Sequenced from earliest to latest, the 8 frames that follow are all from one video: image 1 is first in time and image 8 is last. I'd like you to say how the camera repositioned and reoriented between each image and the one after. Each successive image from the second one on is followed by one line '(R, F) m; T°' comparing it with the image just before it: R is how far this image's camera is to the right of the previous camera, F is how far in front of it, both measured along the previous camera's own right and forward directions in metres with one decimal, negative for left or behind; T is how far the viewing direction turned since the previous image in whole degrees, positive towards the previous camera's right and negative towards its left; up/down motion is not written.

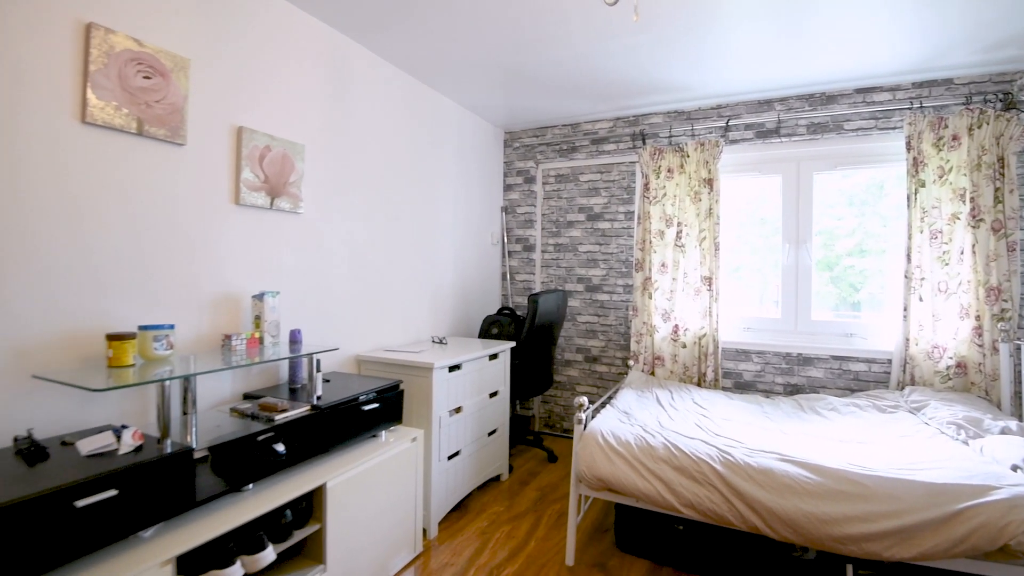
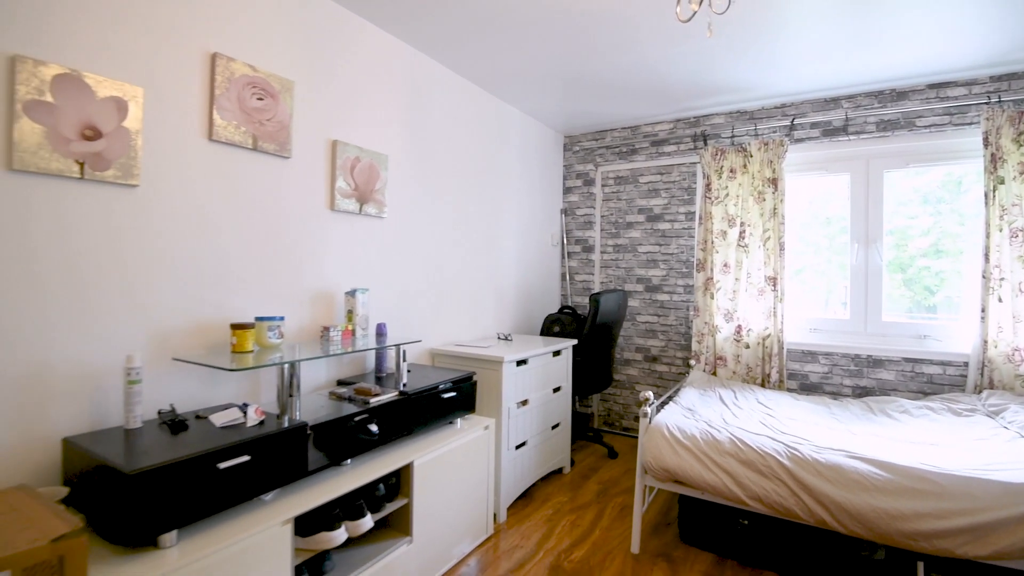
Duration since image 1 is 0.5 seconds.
(-0.1, -0.1) m; -6°
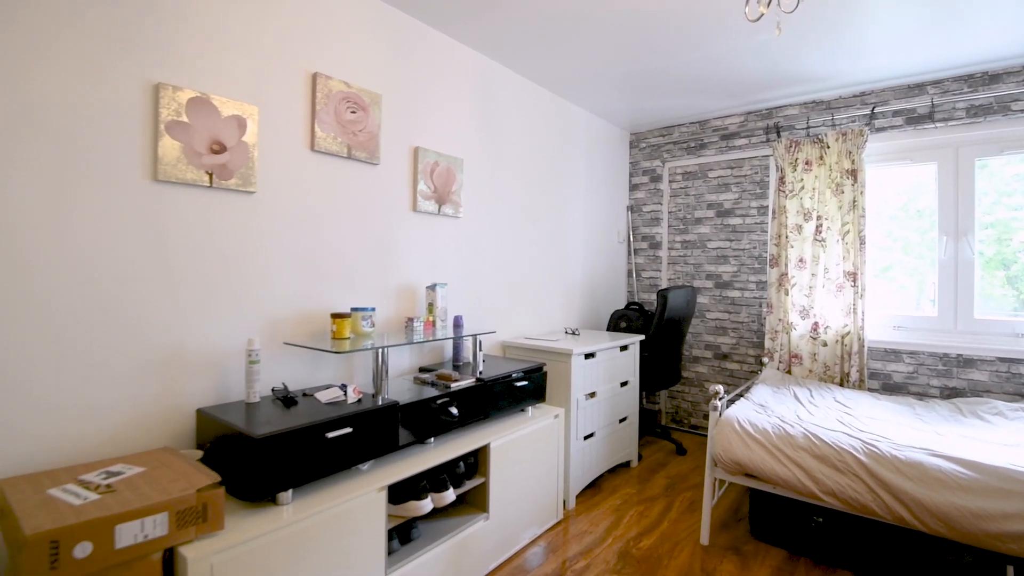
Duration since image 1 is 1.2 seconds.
(0.0, -0.1) m; -7°
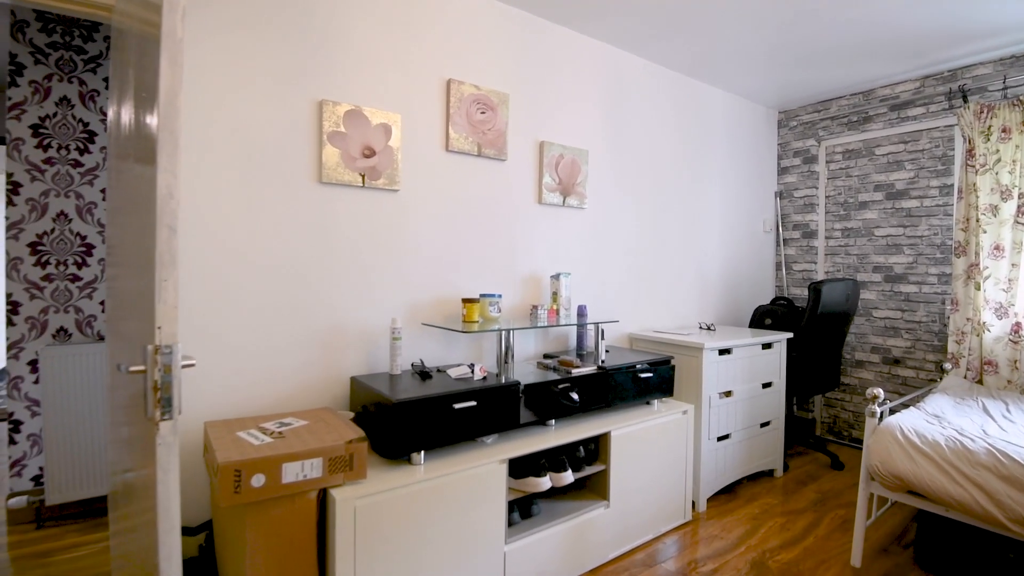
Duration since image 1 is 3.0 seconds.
(+0.1, 0.0) m; -16°
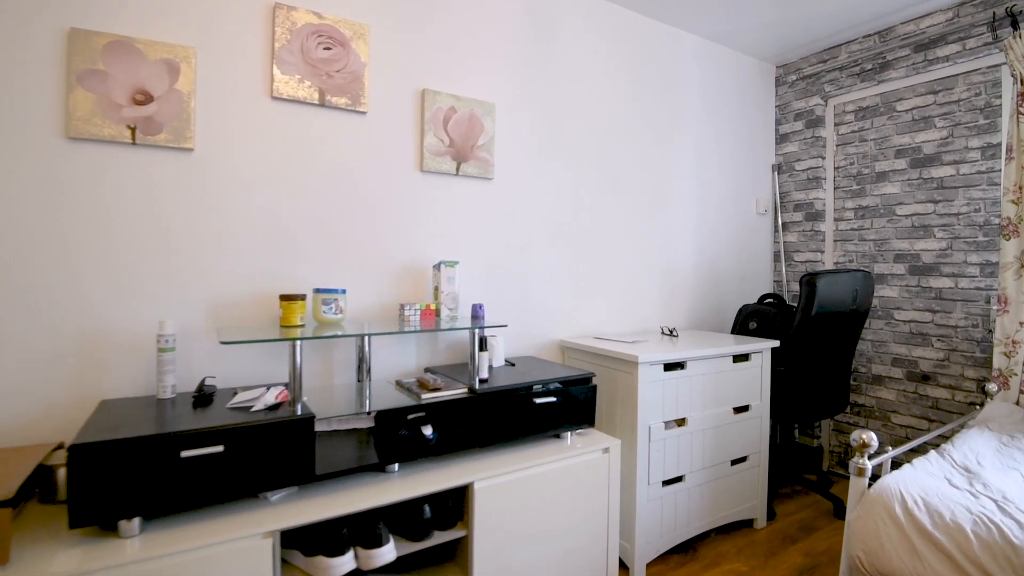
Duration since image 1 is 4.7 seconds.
(+0.6, +0.6) m; -4°
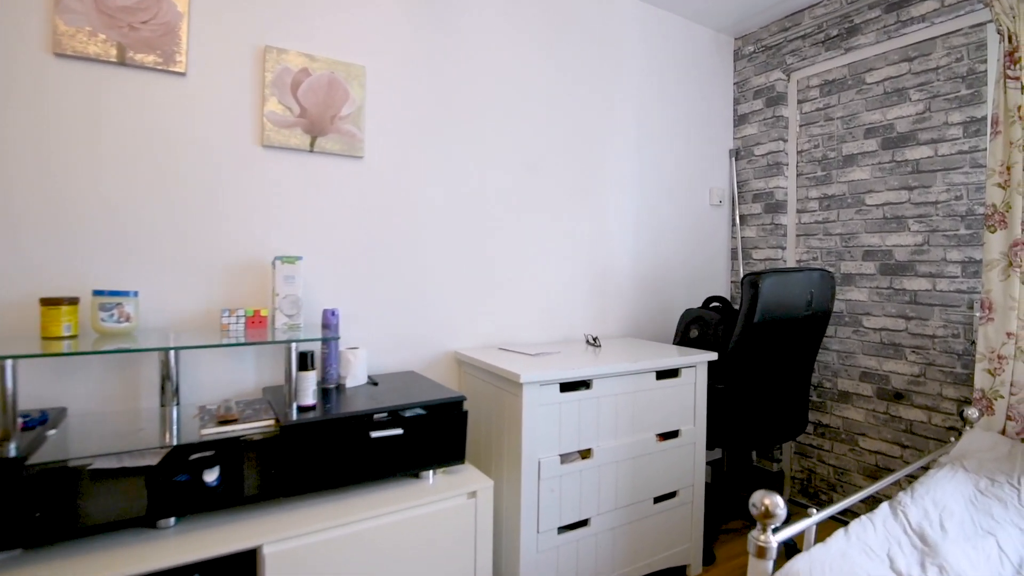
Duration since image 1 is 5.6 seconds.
(+0.4, +0.3) m; -1°
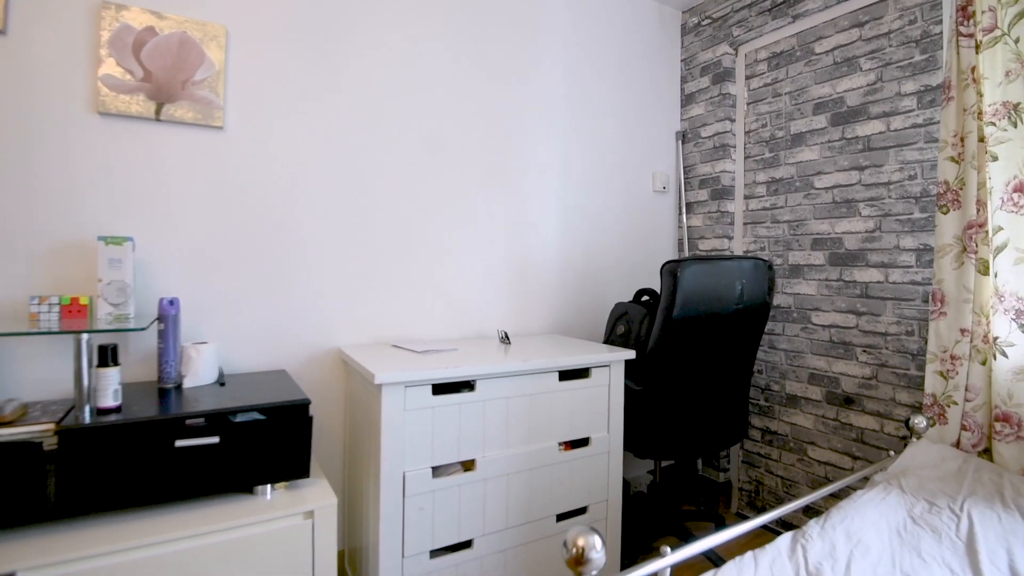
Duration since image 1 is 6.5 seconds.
(+0.3, +0.2) m; -1°
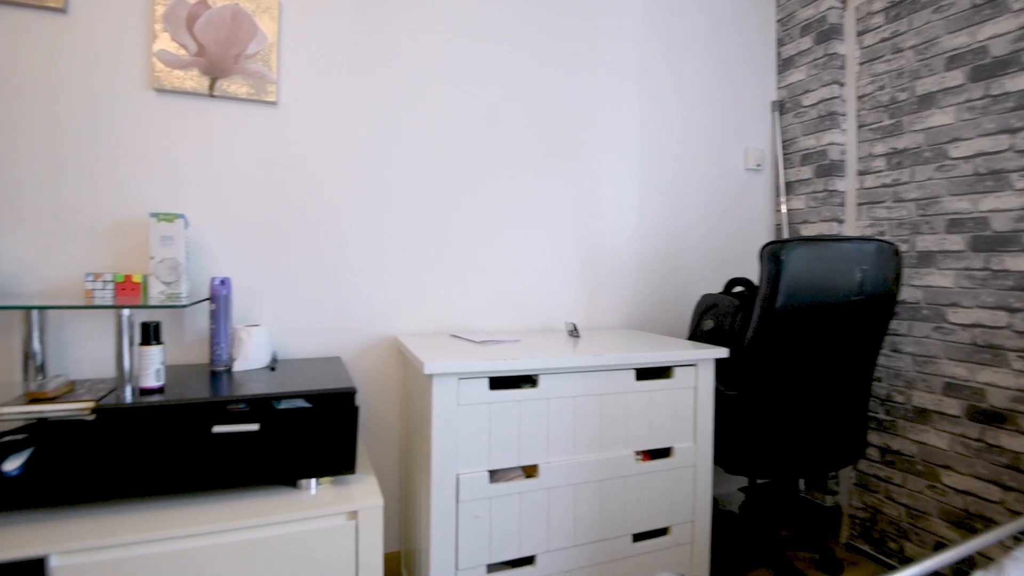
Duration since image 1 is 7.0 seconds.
(0.0, +0.2) m; -8°
